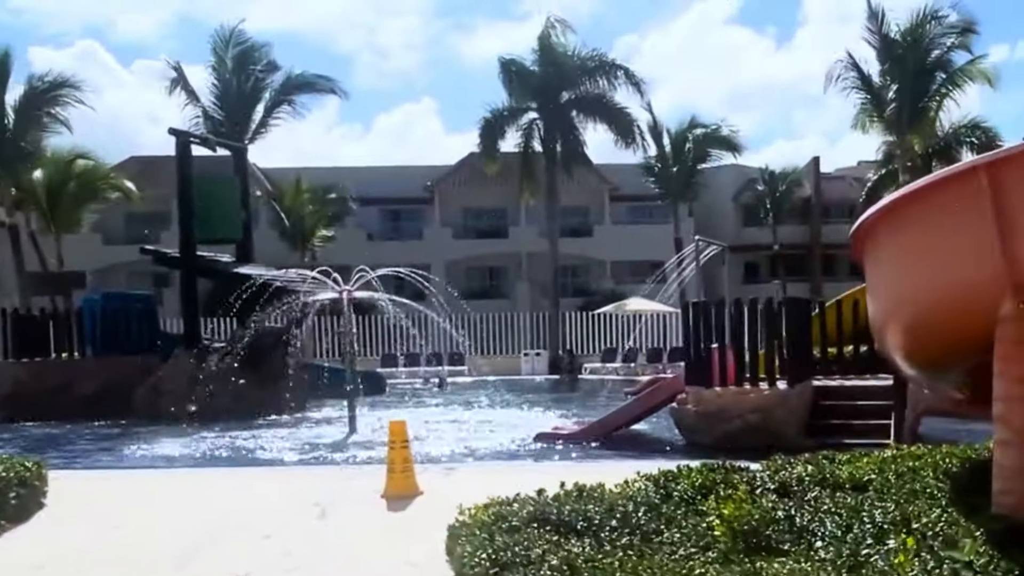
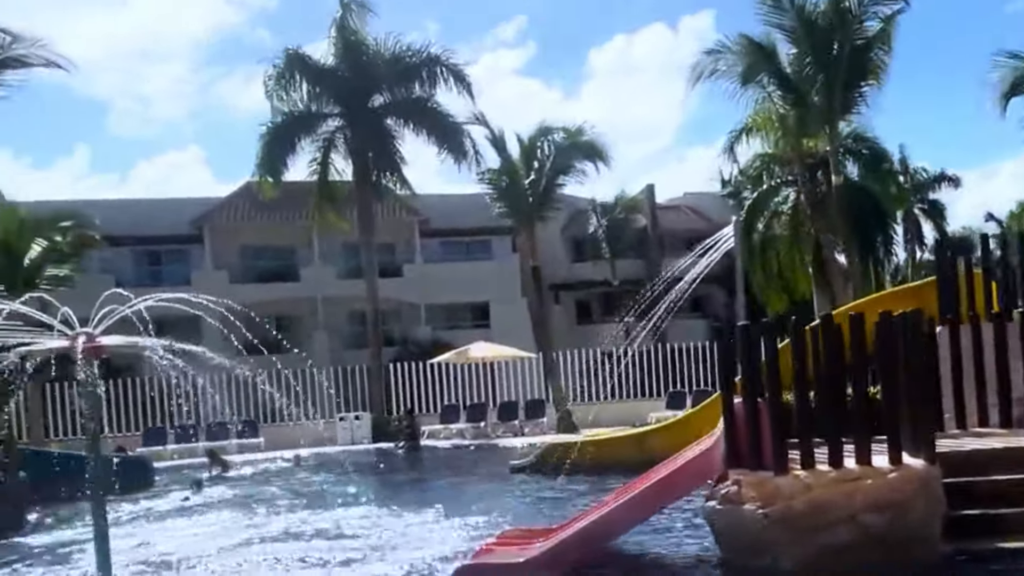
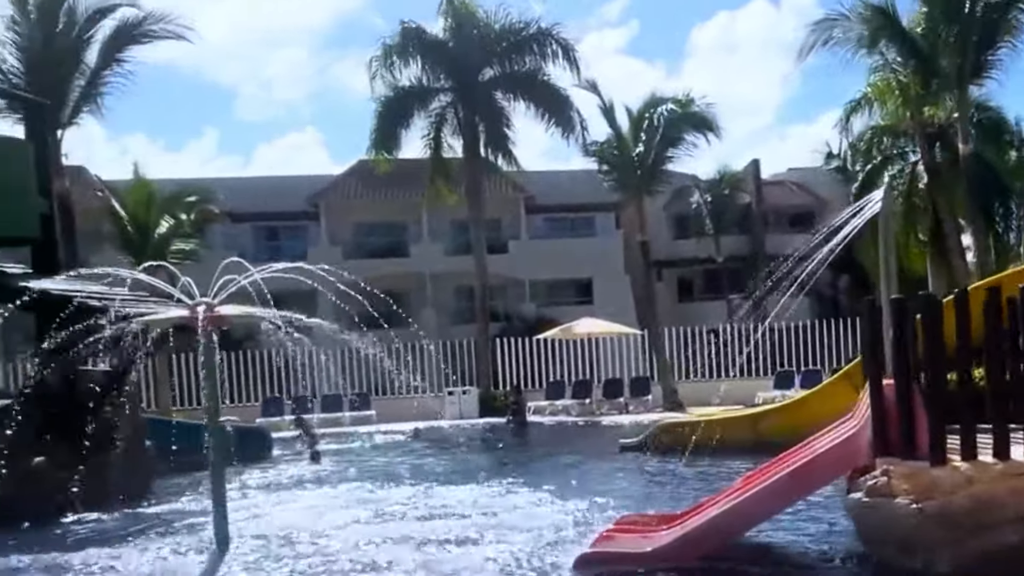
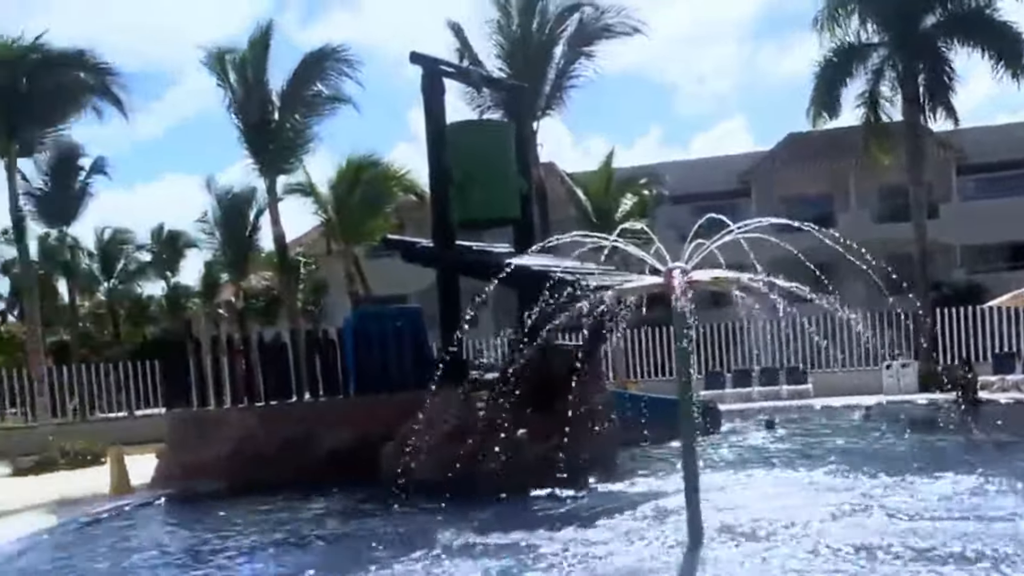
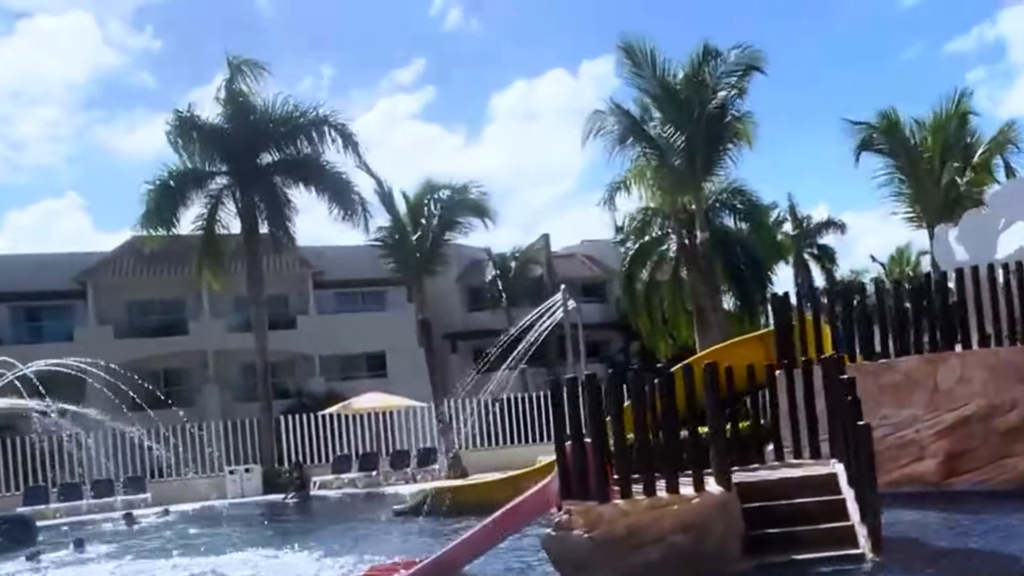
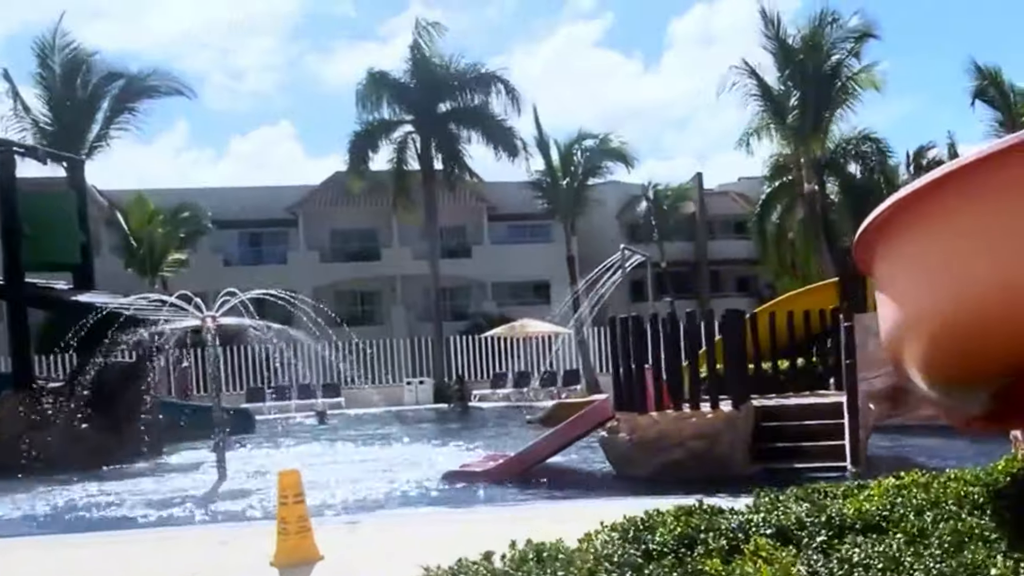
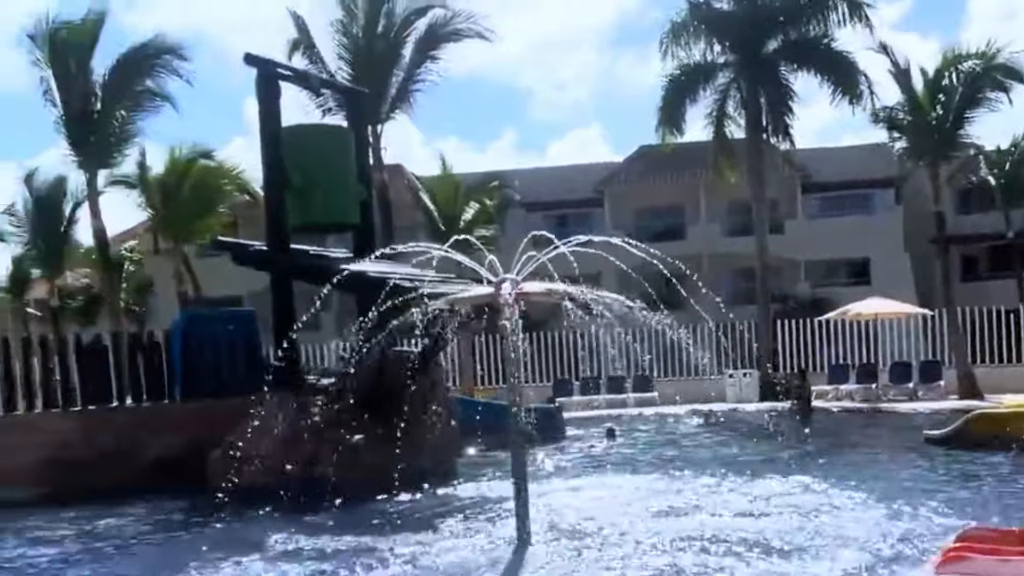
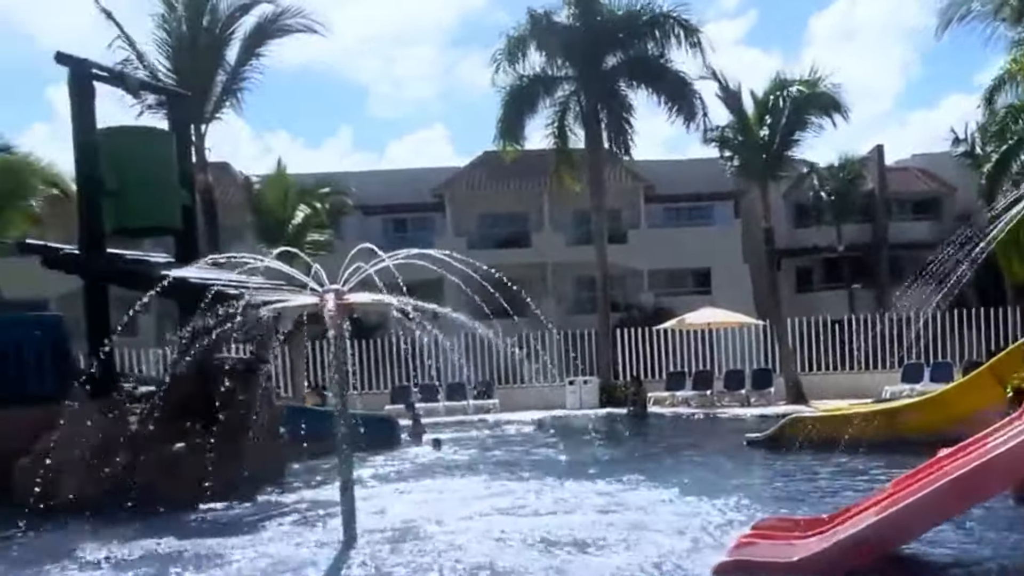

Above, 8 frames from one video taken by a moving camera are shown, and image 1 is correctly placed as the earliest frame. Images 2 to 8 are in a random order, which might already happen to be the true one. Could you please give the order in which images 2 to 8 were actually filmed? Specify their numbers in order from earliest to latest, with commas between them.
6, 5, 2, 3, 8, 7, 4
